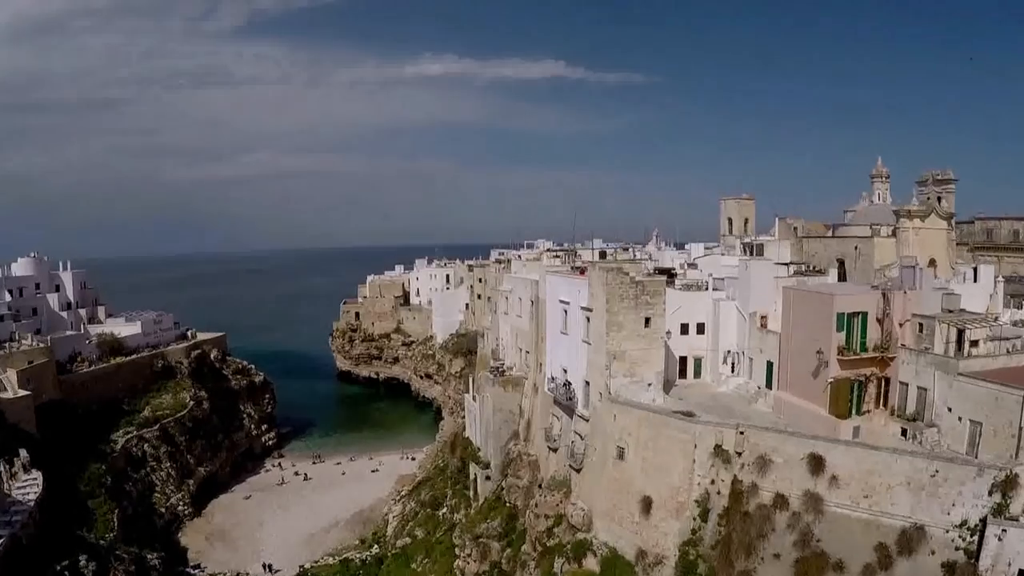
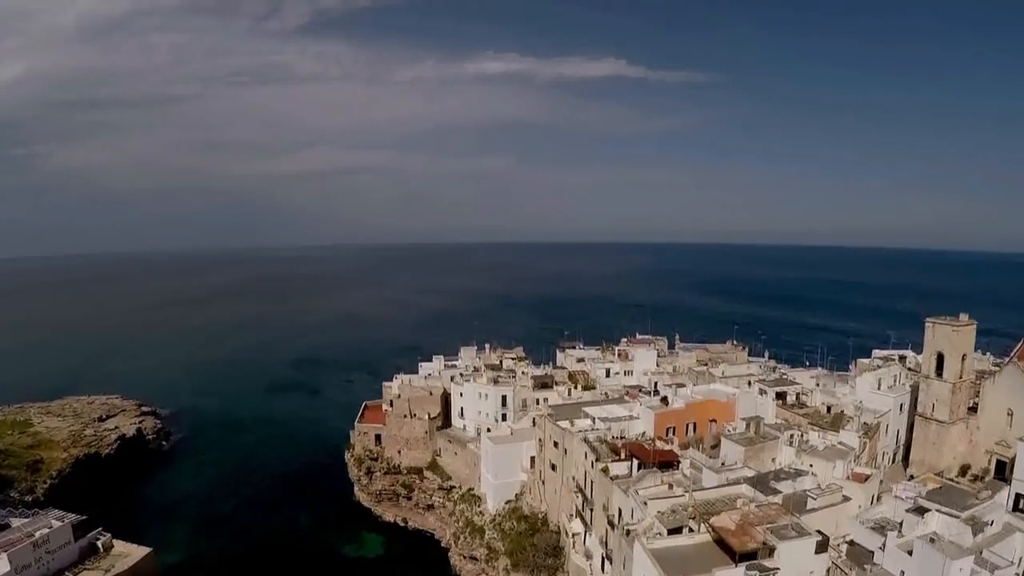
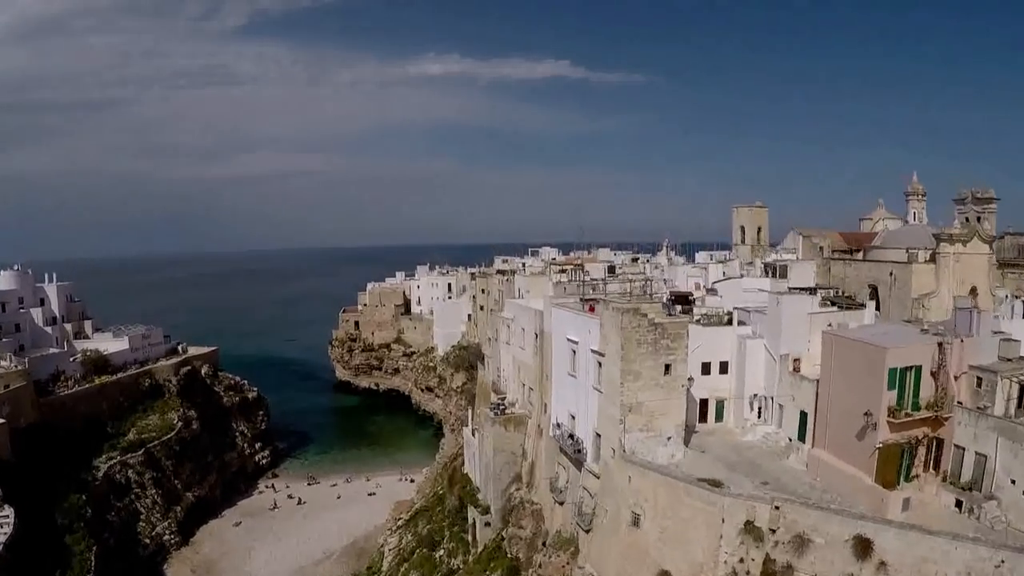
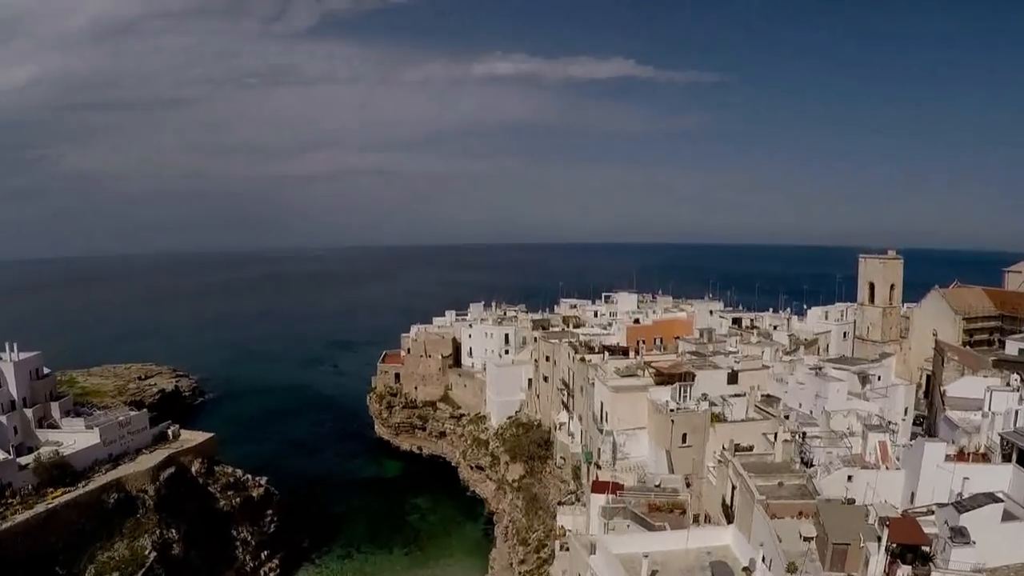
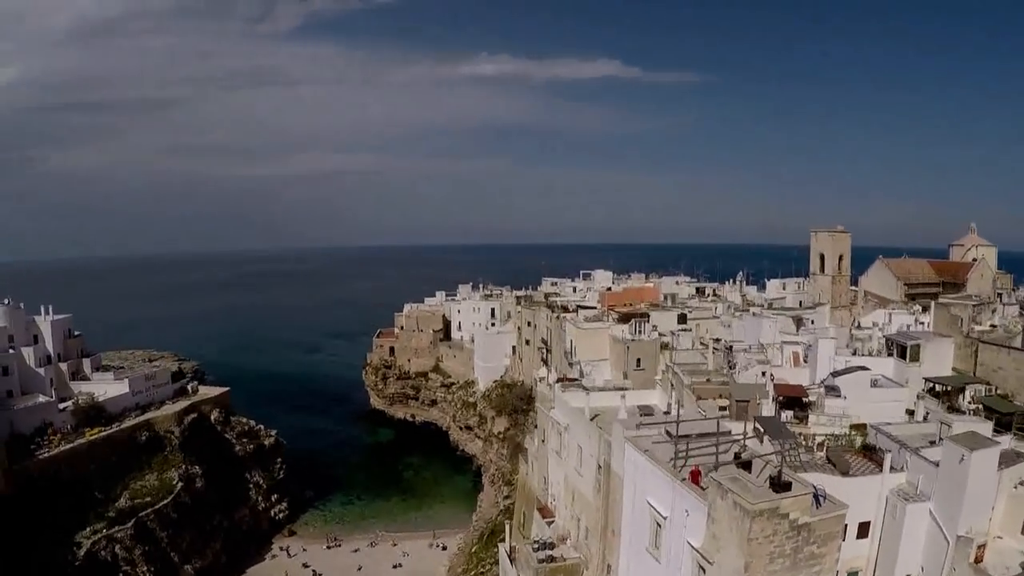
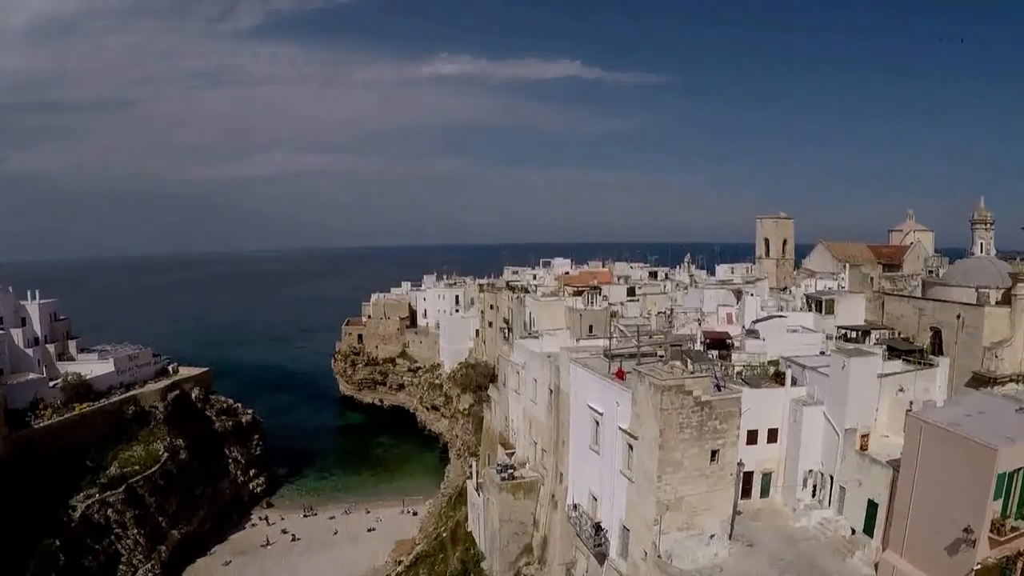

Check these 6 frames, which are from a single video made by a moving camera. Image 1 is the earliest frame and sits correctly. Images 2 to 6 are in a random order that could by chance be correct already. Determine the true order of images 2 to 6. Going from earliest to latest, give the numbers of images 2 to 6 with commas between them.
3, 6, 5, 4, 2
